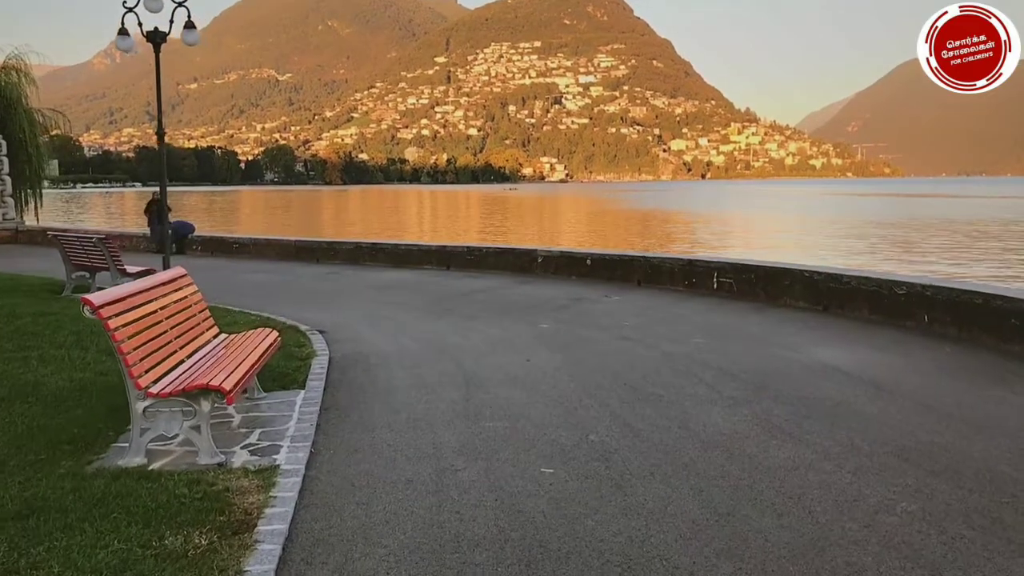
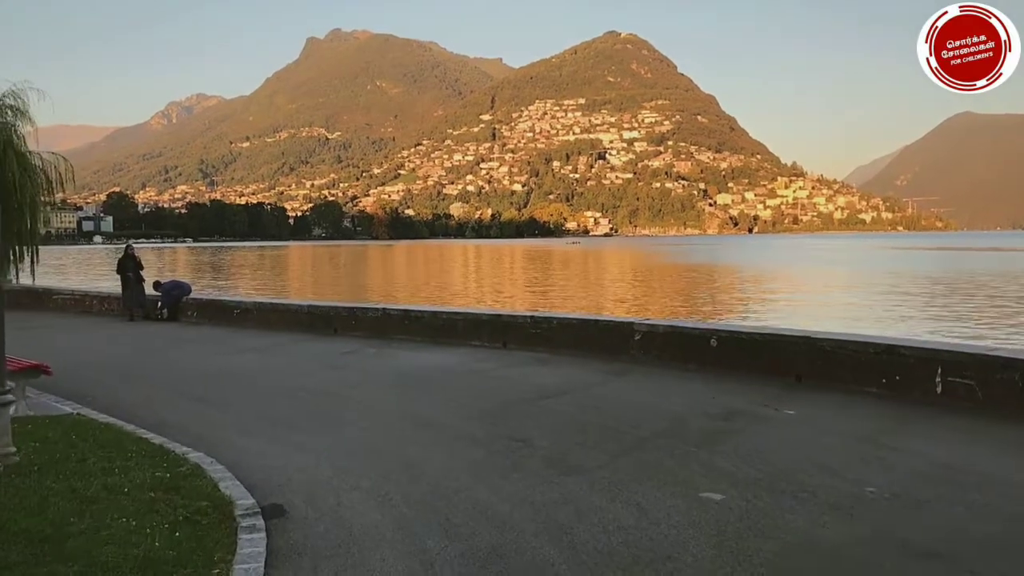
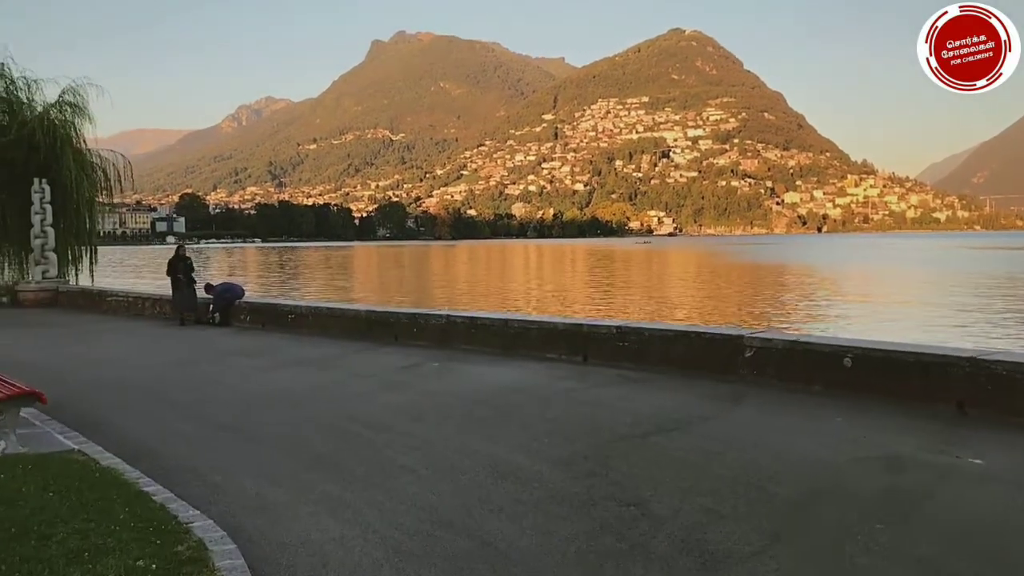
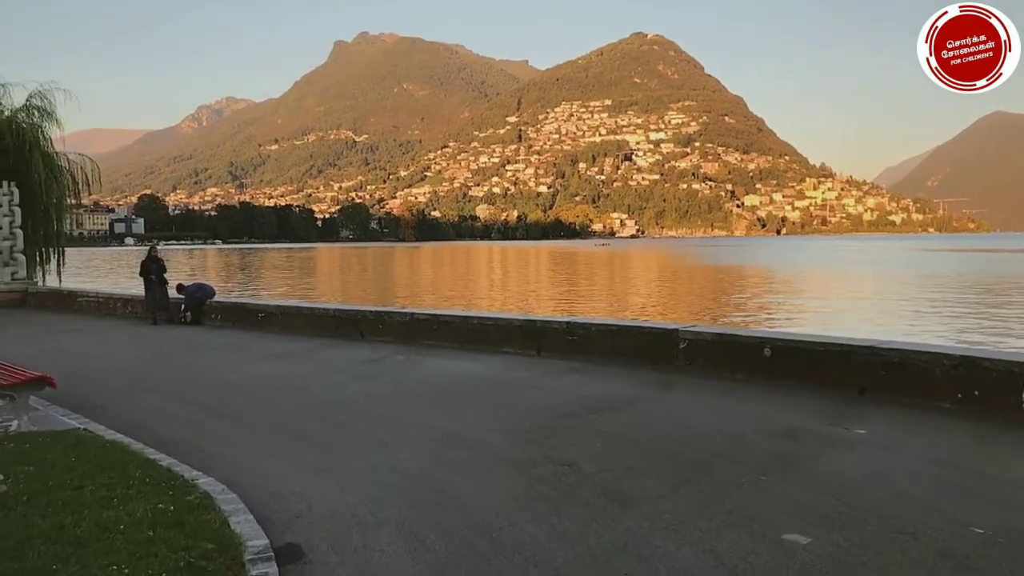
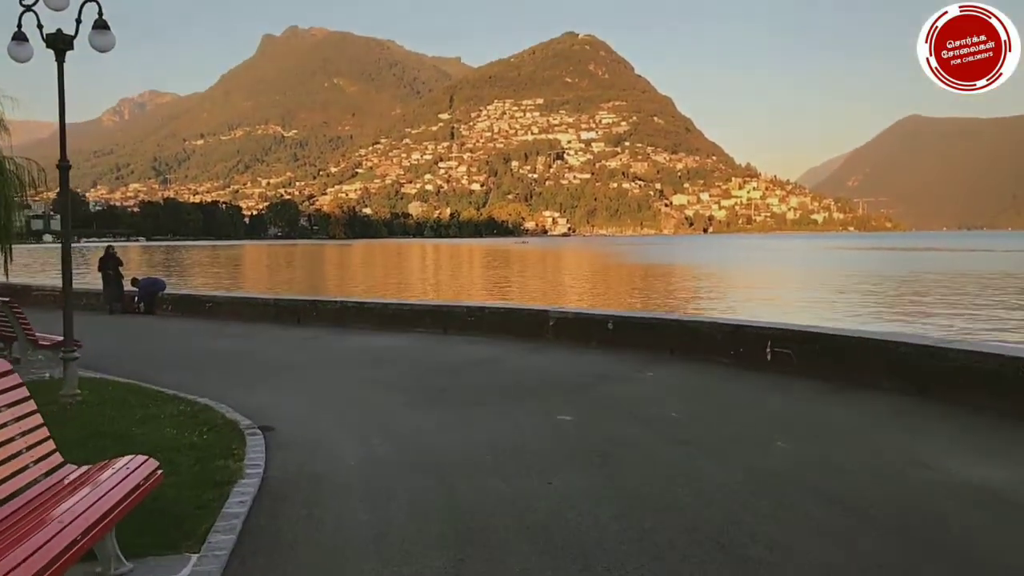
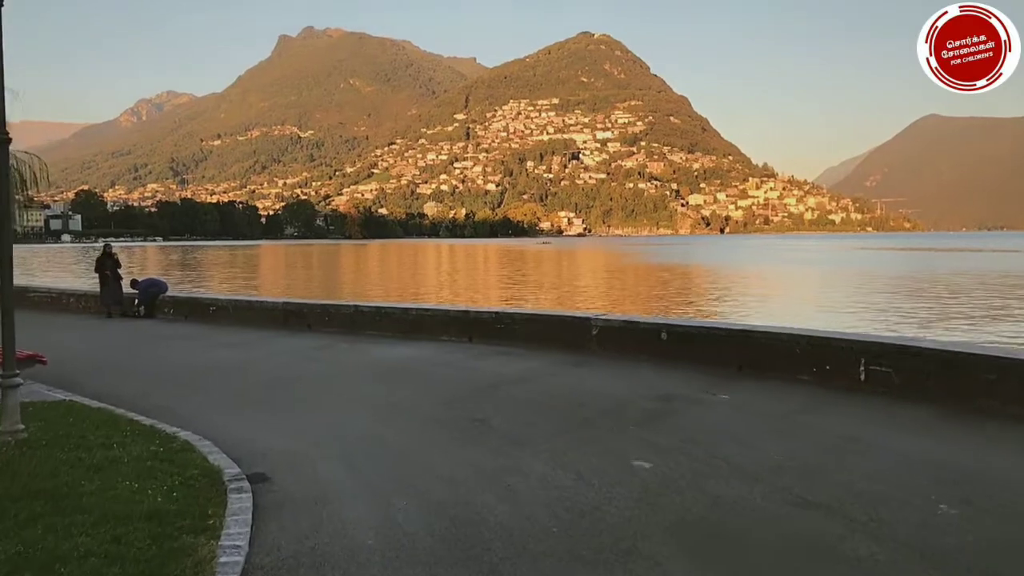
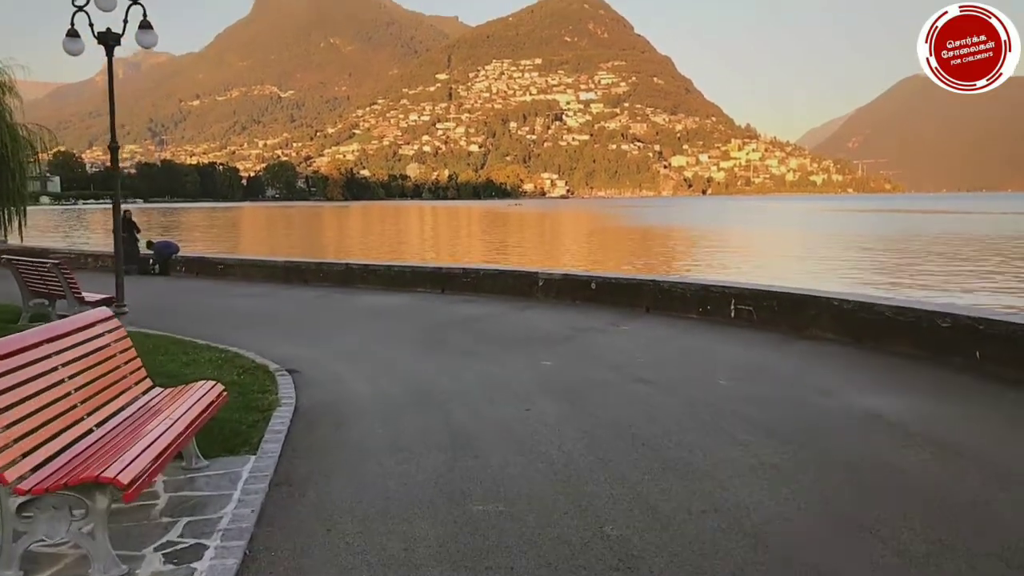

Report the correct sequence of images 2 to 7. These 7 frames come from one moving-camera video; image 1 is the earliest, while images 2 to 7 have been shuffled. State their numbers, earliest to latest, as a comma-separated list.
7, 5, 6, 2, 4, 3
